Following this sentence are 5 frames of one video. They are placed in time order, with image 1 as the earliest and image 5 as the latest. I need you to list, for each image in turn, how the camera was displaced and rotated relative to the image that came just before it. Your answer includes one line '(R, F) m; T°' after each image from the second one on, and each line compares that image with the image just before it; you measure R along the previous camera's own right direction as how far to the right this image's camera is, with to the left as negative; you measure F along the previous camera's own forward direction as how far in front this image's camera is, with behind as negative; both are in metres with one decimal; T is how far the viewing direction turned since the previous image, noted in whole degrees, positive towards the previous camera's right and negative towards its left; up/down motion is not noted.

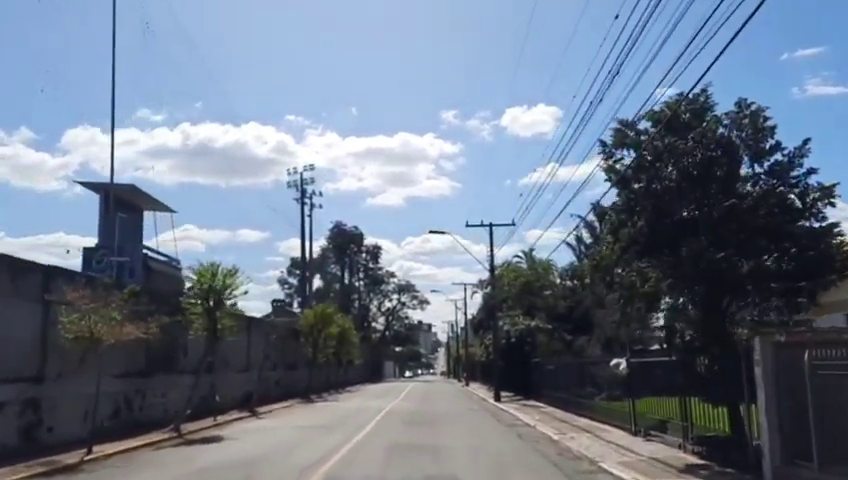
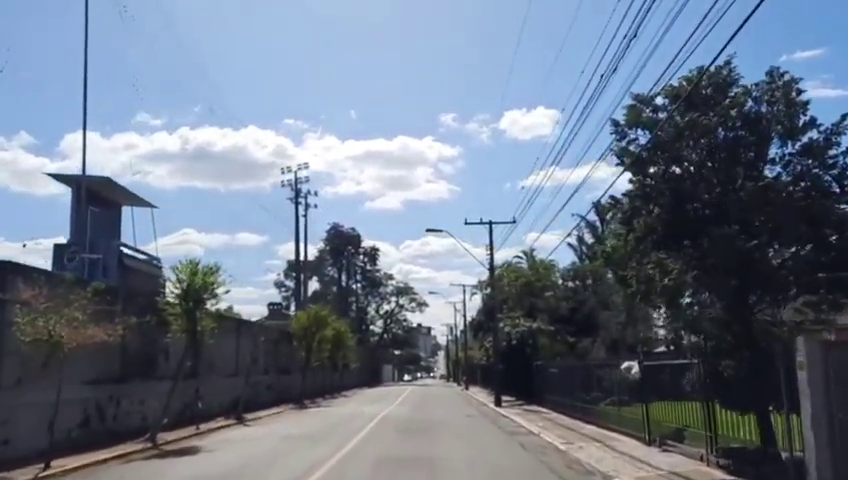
(+0.1, +2.2) m; 0°
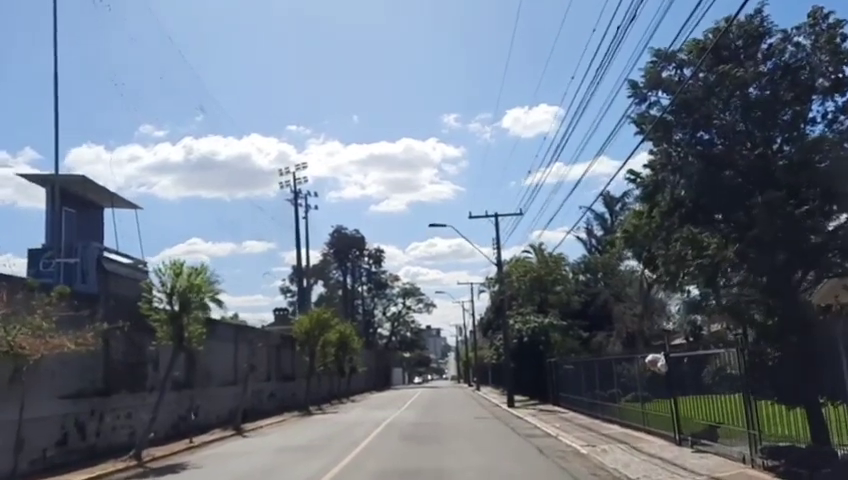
(+0.1, +2.2) m; 0°
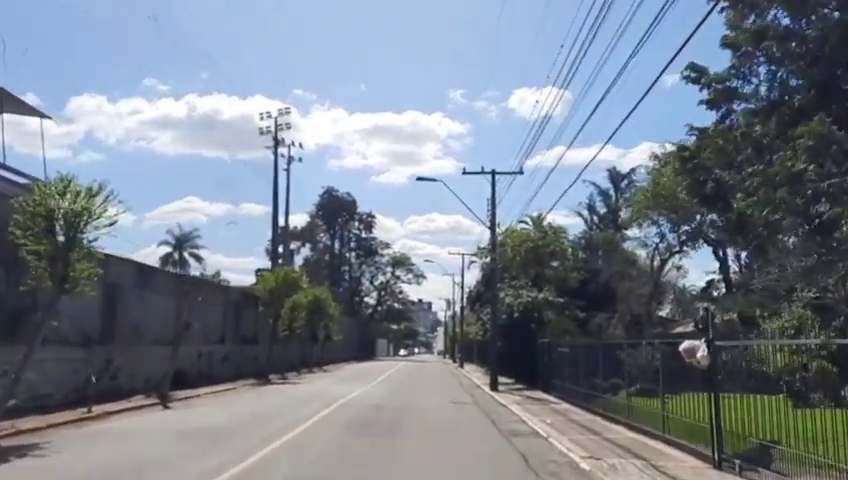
(+0.7, +6.5) m; 0°
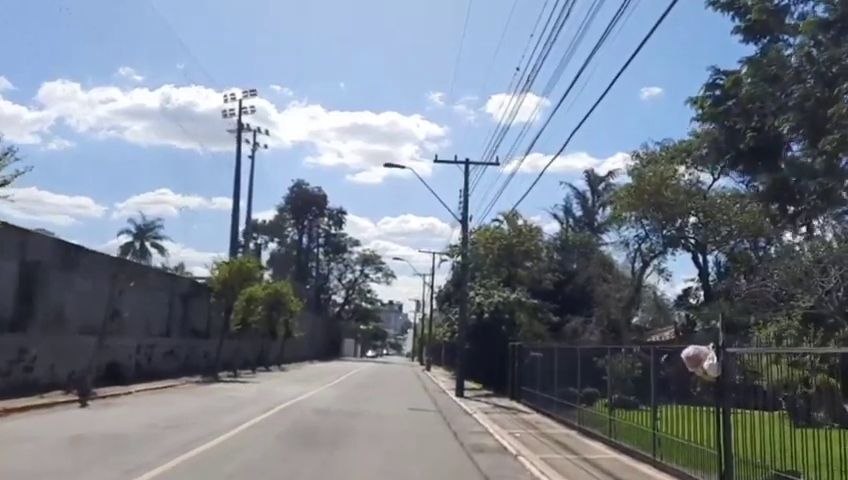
(+0.3, +3.3) m; +2°
